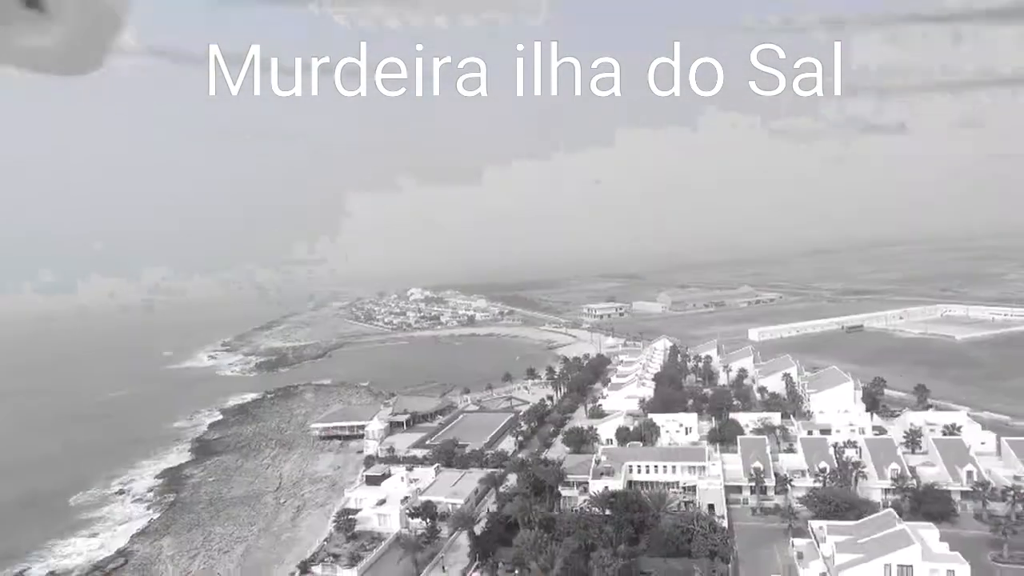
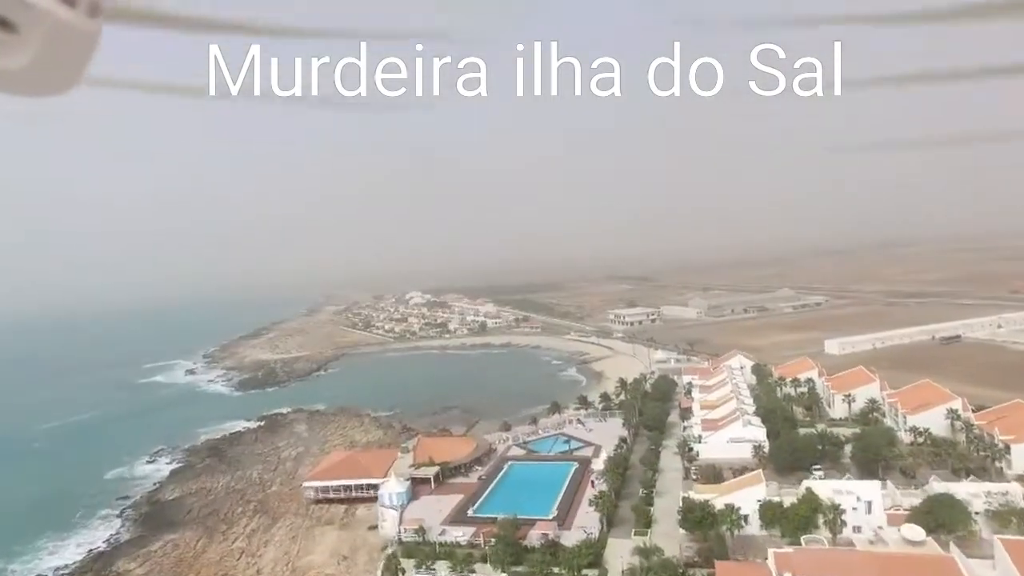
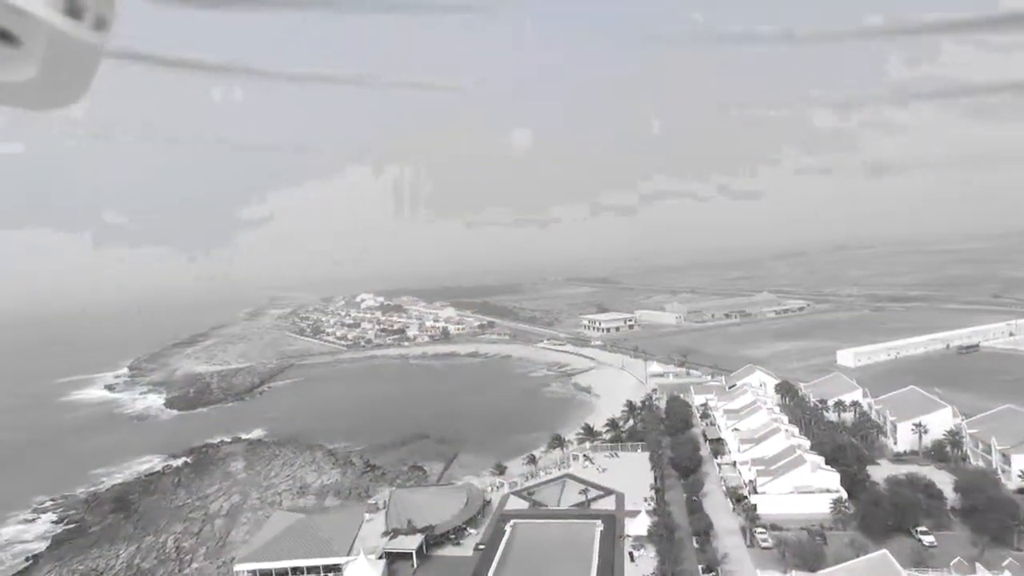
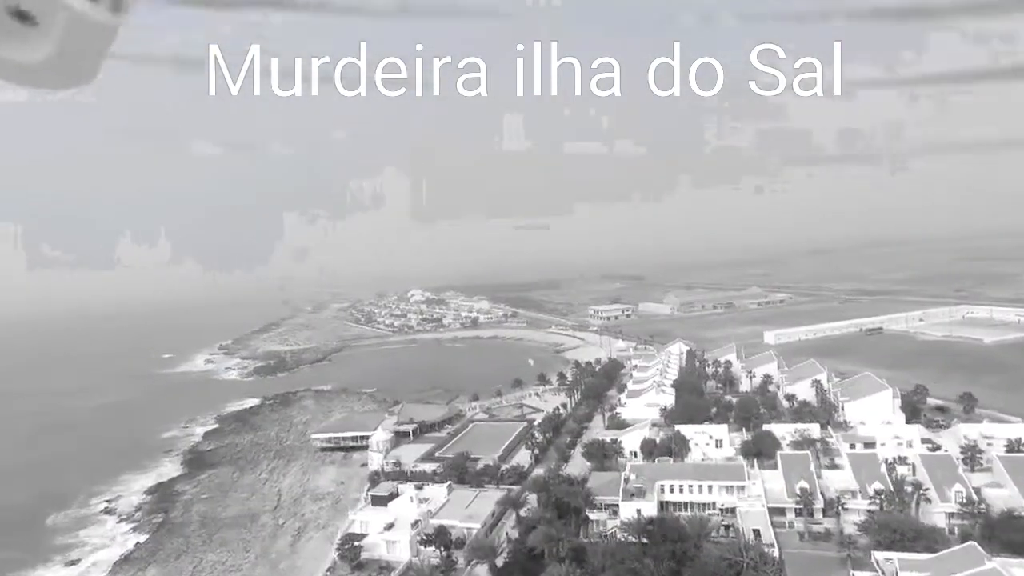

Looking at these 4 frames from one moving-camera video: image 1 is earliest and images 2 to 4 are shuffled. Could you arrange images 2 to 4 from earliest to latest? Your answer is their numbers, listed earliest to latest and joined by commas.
4, 2, 3
